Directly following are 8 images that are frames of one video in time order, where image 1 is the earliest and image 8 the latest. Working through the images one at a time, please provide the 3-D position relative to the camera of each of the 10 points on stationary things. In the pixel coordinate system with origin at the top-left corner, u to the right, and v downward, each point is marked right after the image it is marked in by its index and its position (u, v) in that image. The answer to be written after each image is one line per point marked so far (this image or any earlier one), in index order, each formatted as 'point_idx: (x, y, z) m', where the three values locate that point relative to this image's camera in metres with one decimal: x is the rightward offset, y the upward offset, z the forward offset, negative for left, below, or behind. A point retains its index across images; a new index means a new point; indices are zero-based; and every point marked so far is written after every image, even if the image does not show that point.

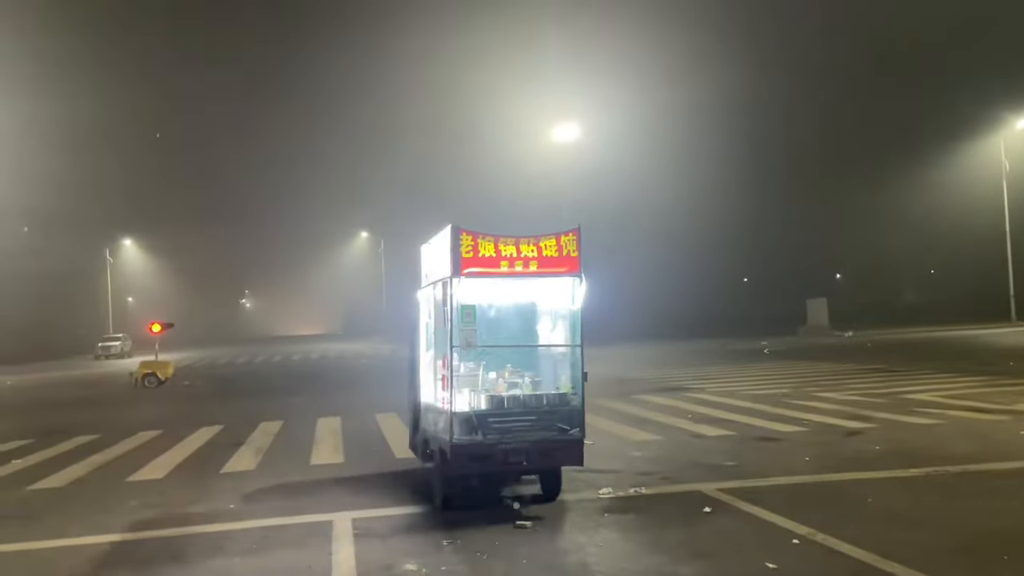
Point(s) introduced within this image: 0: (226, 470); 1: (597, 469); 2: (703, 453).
0: (-3.2, -2.0, +9.4) m
1: (+0.9, -1.9, +8.7) m
2: (+2.2, -1.9, +9.4) m
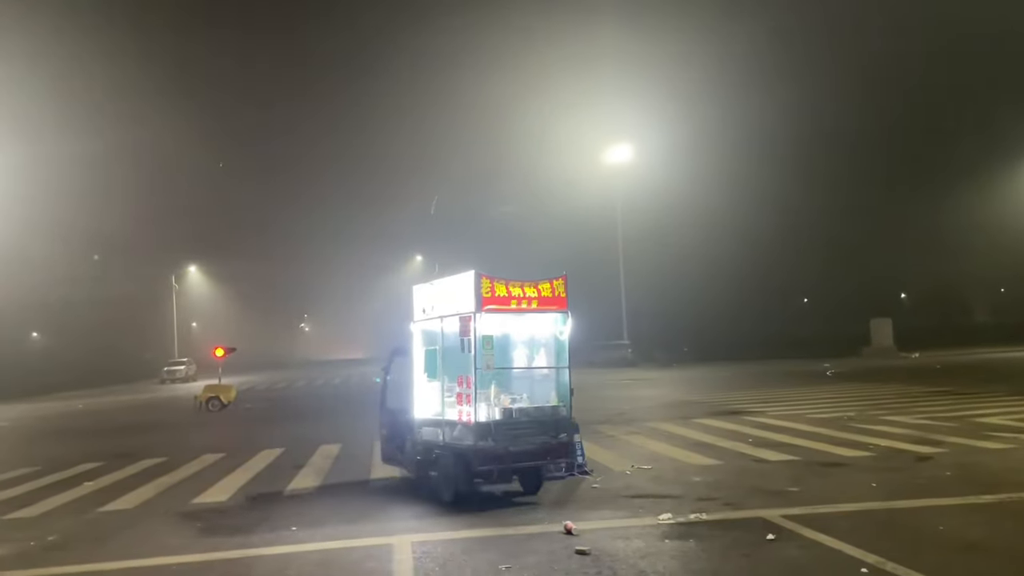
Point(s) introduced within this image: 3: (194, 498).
0: (-2.5, -2.3, +9.6) m
1: (+1.5, -2.1, +8.6) m
2: (+2.8, -2.1, +9.2) m
3: (-3.6, -2.4, +9.5) m
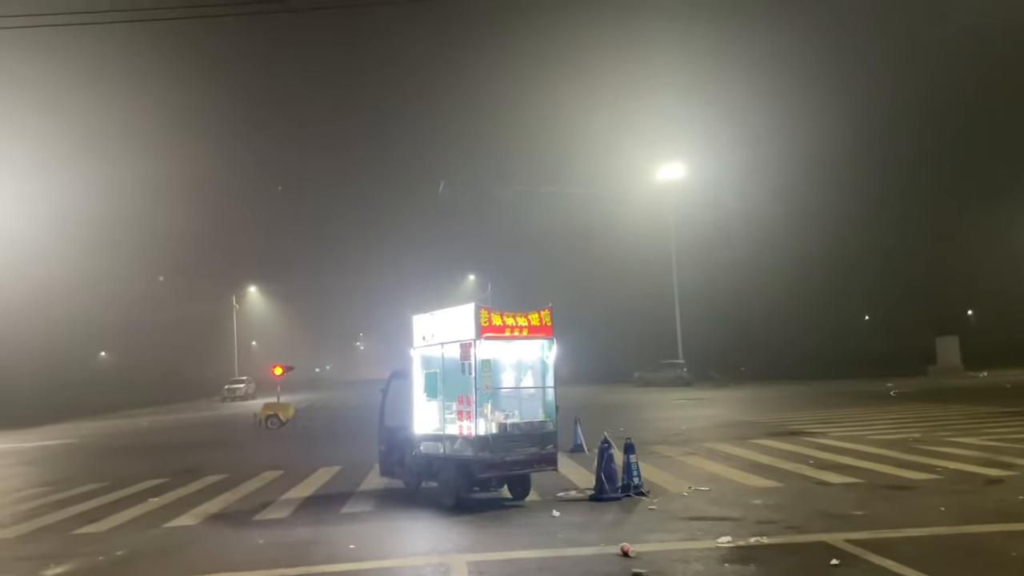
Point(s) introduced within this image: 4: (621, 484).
0: (-1.9, -2.6, +9.7) m
1: (+2.0, -2.3, +8.4) m
2: (+3.4, -2.3, +9.0) m
3: (-3.0, -2.6, +9.7) m
4: (+1.3, -2.4, +10.0) m
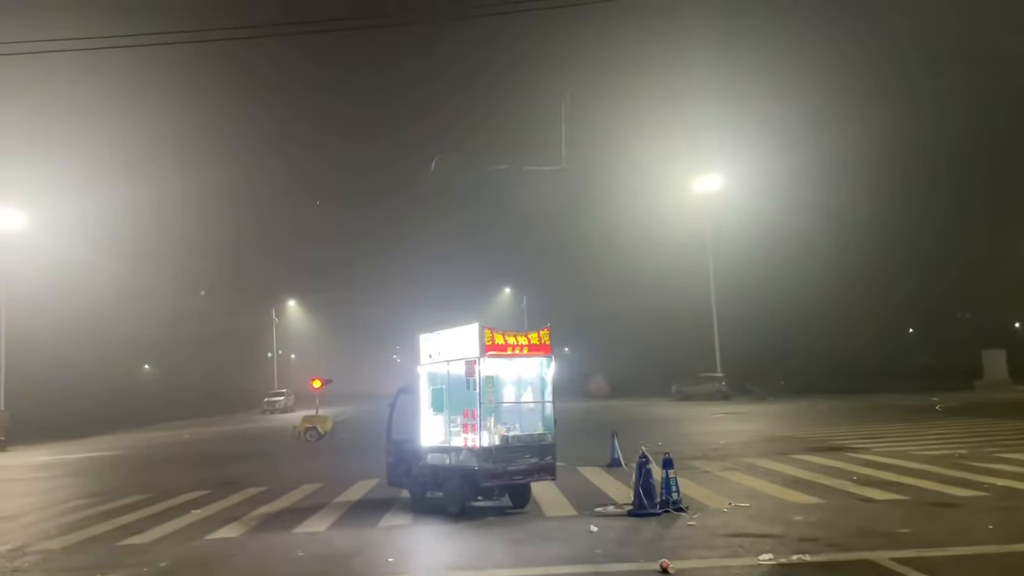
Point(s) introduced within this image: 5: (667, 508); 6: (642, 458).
0: (-1.5, -2.7, +9.7) m
1: (+2.4, -2.4, +8.3) m
2: (+3.8, -2.4, +8.8) m
3: (-2.5, -2.8, +9.8) m
4: (+1.8, -2.5, +9.9) m
5: (+1.8, -2.6, +9.8) m
6: (+1.5, -2.0, +9.7) m
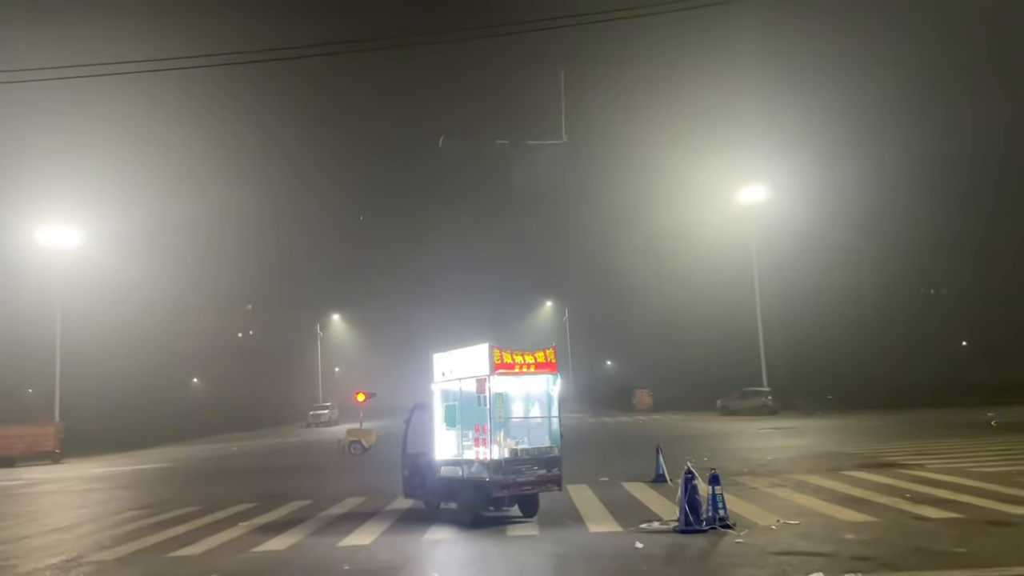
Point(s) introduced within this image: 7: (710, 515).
0: (-1.0, -2.9, +9.7) m
1: (+2.9, -2.6, +8.1) m
2: (+4.3, -2.6, +8.6) m
3: (-2.0, -3.0, +9.9) m
4: (+2.3, -2.7, +9.8) m
5: (+2.3, -2.7, +9.7) m
6: (+2.0, -2.1, +9.6) m
7: (+2.3, -2.7, +9.7) m
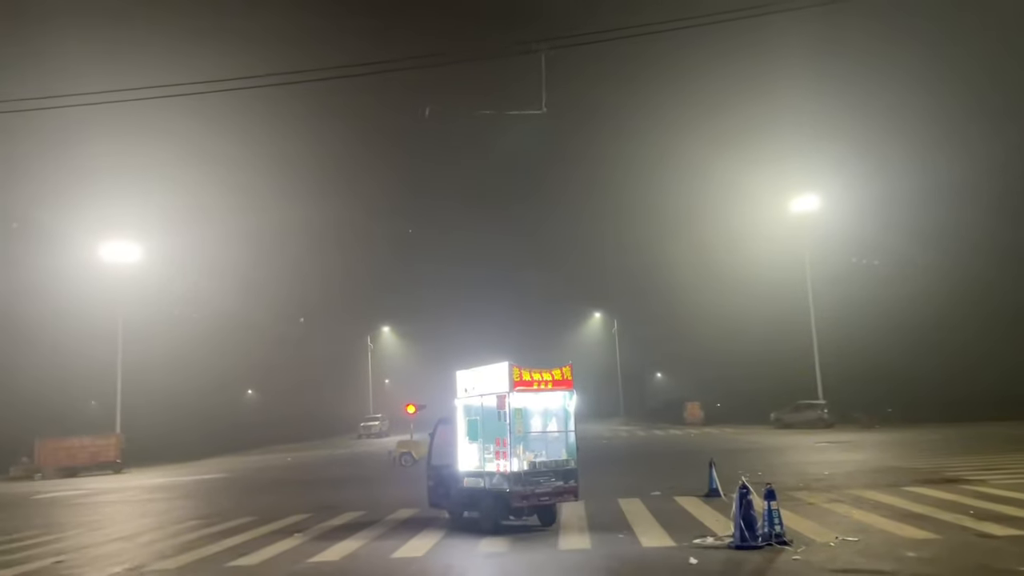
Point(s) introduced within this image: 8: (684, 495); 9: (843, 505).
0: (-0.4, -3.1, +9.8) m
1: (+3.4, -2.7, +7.9) m
2: (+4.8, -2.7, +8.3) m
3: (-1.4, -3.1, +9.9) m
4: (+2.9, -2.8, +9.6) m
5: (+2.9, -2.9, +9.5) m
6: (+2.6, -2.3, +9.5) m
7: (+2.9, -2.8, +9.6) m
8: (+3.8, -4.6, +18.7) m
9: (+5.2, -3.3, +12.8) m
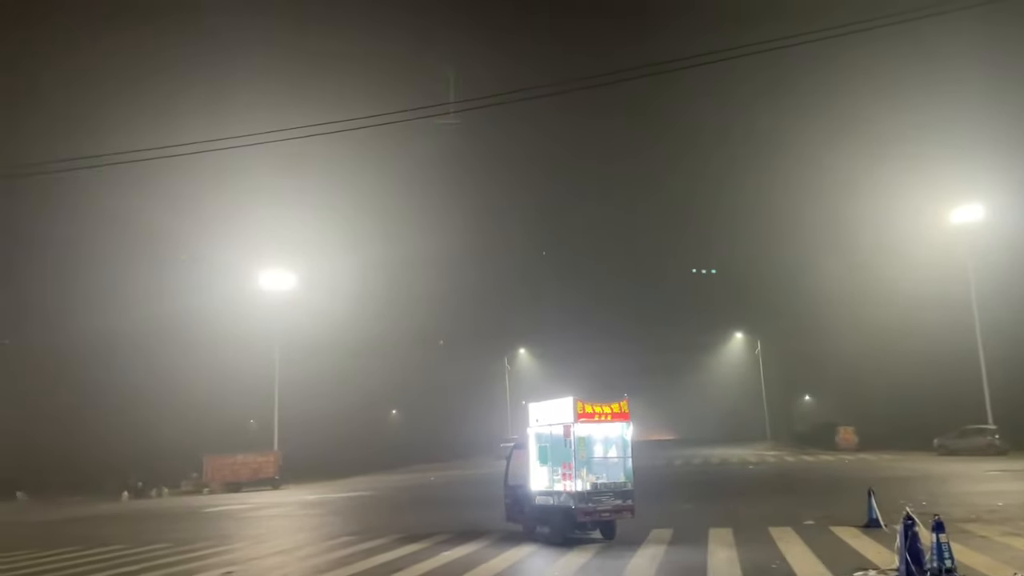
0: (+0.8, -3.4, +10.2) m
1: (+4.2, -3.0, +7.8) m
2: (+5.7, -2.9, +8.0) m
3: (-0.2, -3.6, +10.6) m
4: (+4.0, -3.2, +9.6) m
5: (+4.0, -3.2, +9.5) m
6: (+3.7, -2.6, +9.5) m
7: (+4.0, -3.1, +9.5) m
8: (+6.4, -5.2, +18.3) m
9: (+6.8, -3.7, +12.3) m
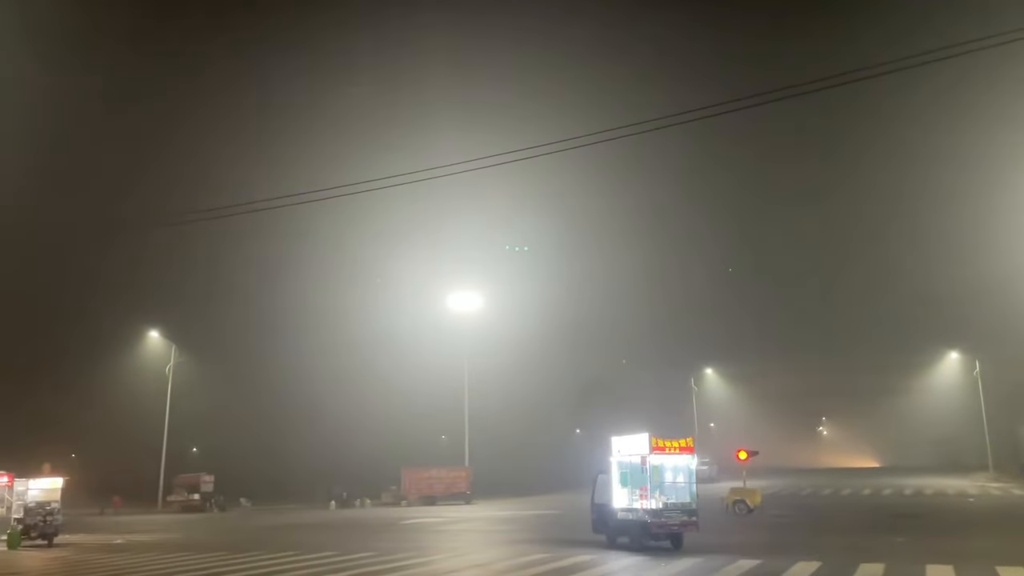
0: (+2.3, -4.2, +12.3) m
1: (+5.0, -3.6, +9.2) m
2: (+6.5, -3.6, +9.0) m
3: (+1.4, -4.4, +12.8) m
4: (+5.2, -3.9, +11.0) m
5: (+5.2, -3.9, +10.8) m
6: (+4.9, -3.3, +10.9) m
7: (+5.2, -3.8, +10.9) m
8: (+9.5, -6.0, +18.9) m
9: (+8.5, -4.4, +13.0) m
